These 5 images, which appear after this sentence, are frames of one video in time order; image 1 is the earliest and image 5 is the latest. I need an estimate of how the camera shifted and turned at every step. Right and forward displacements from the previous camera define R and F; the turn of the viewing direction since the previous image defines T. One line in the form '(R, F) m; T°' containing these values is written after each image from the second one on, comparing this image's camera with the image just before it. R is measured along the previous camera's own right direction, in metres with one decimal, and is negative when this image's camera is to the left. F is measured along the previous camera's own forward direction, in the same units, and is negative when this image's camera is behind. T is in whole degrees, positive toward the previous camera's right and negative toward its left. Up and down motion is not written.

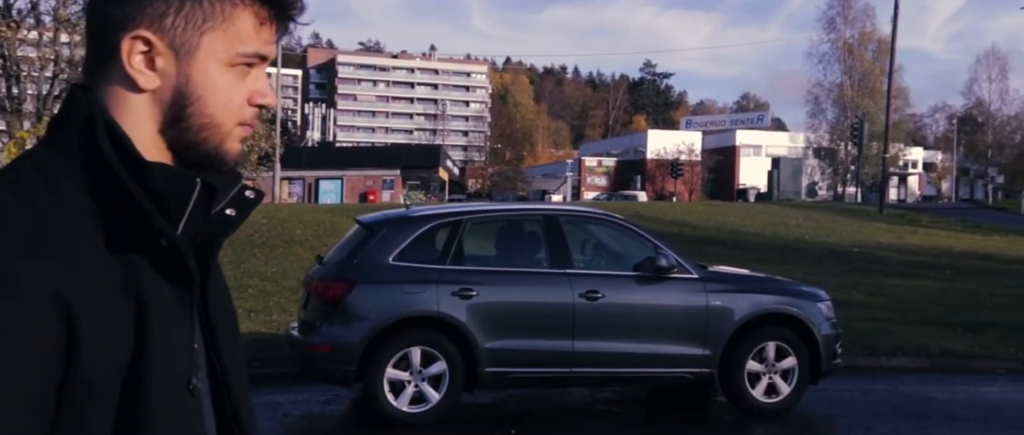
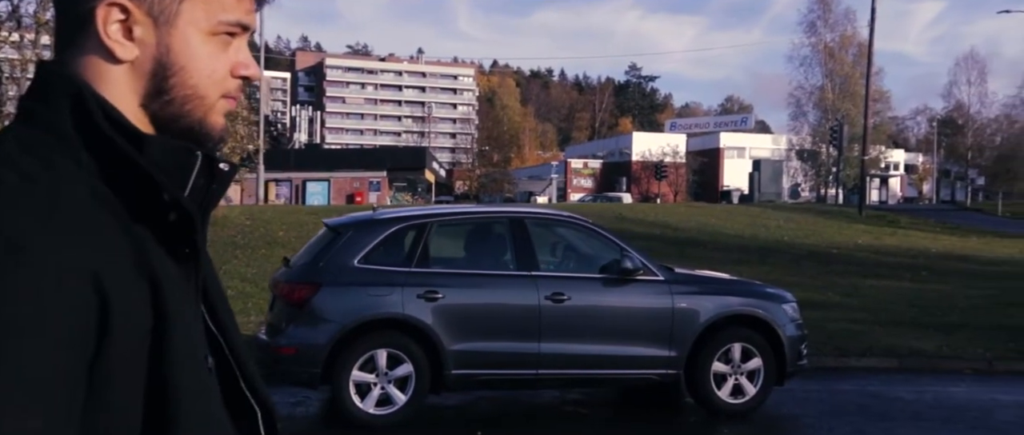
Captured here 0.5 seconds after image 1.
(+0.2, -0.1) m; 0°
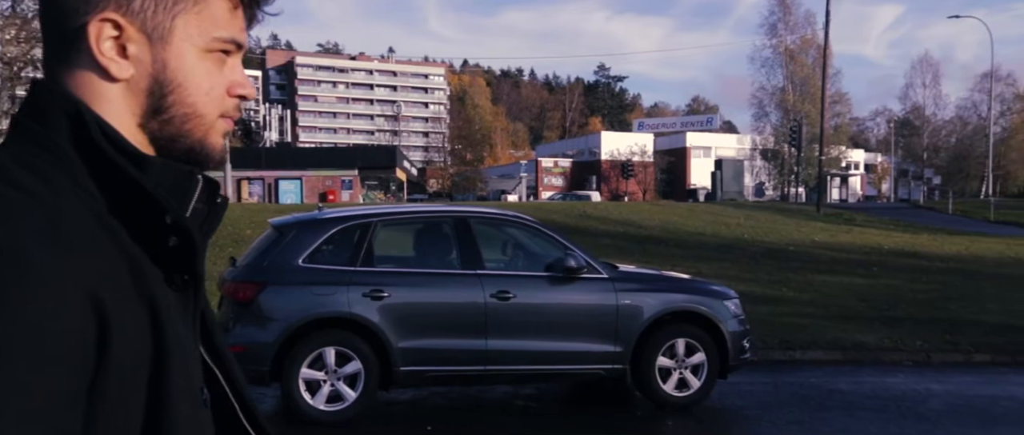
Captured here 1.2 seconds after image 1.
(+0.3, -0.3) m; +1°
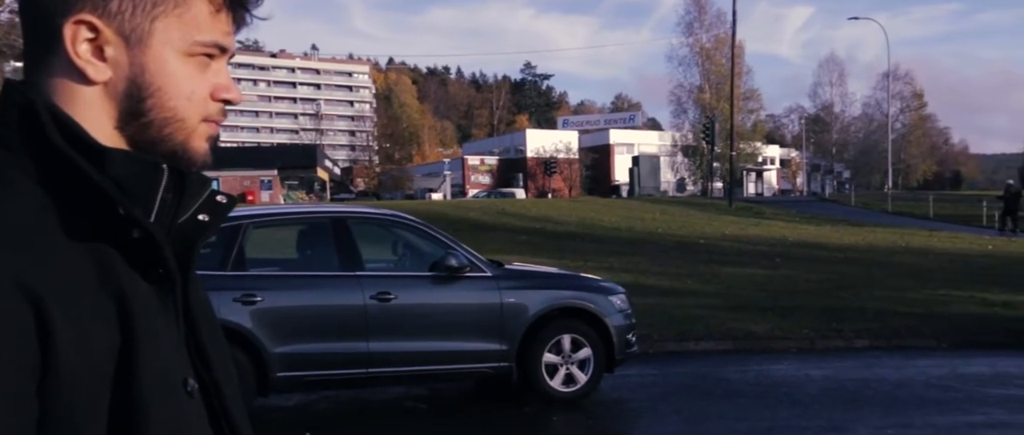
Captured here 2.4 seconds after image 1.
(+0.5, -0.2) m; +3°
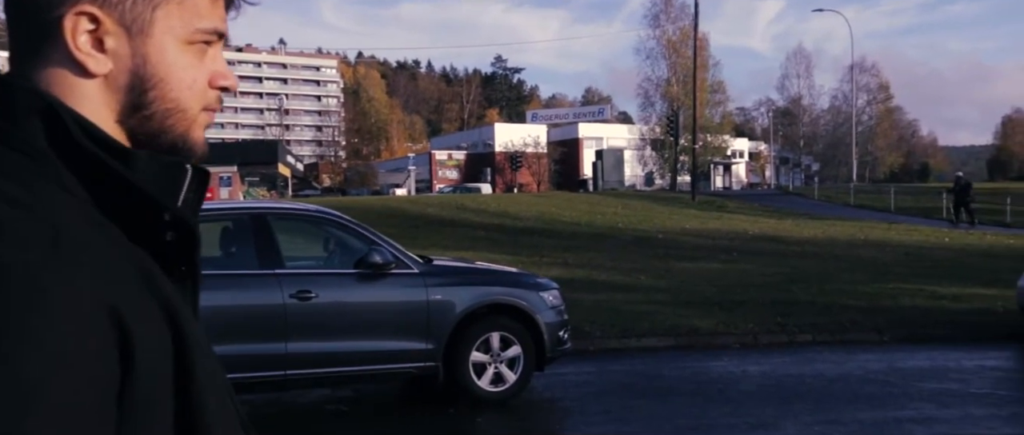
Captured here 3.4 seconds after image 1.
(+0.6, +0.2) m; 0°
